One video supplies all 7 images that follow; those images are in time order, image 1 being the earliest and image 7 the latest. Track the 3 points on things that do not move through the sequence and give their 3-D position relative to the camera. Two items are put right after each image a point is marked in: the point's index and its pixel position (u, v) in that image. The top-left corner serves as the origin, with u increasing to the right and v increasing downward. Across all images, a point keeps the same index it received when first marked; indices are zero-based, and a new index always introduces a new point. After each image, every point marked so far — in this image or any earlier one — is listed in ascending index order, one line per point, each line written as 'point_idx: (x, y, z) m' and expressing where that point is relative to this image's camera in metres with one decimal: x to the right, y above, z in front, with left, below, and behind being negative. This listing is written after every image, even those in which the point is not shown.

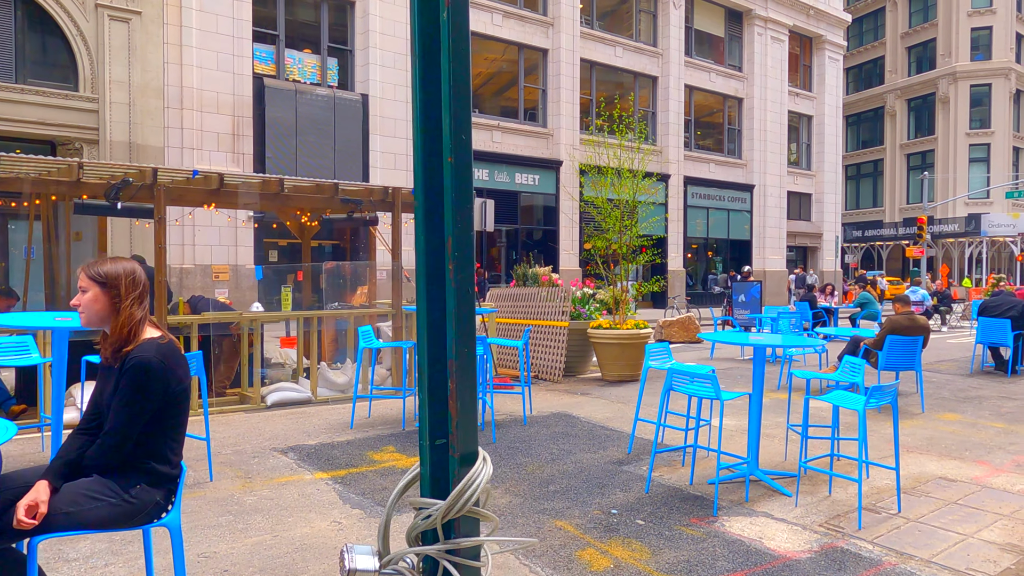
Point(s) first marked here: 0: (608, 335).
0: (+1.2, -0.6, +9.7) m
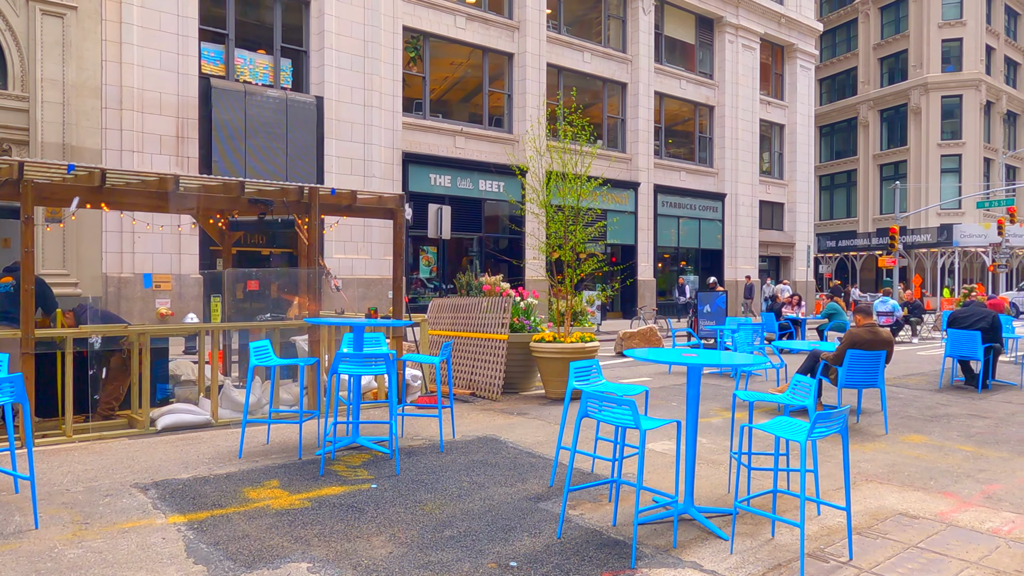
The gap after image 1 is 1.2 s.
0: (+0.4, -0.7, +8.9) m
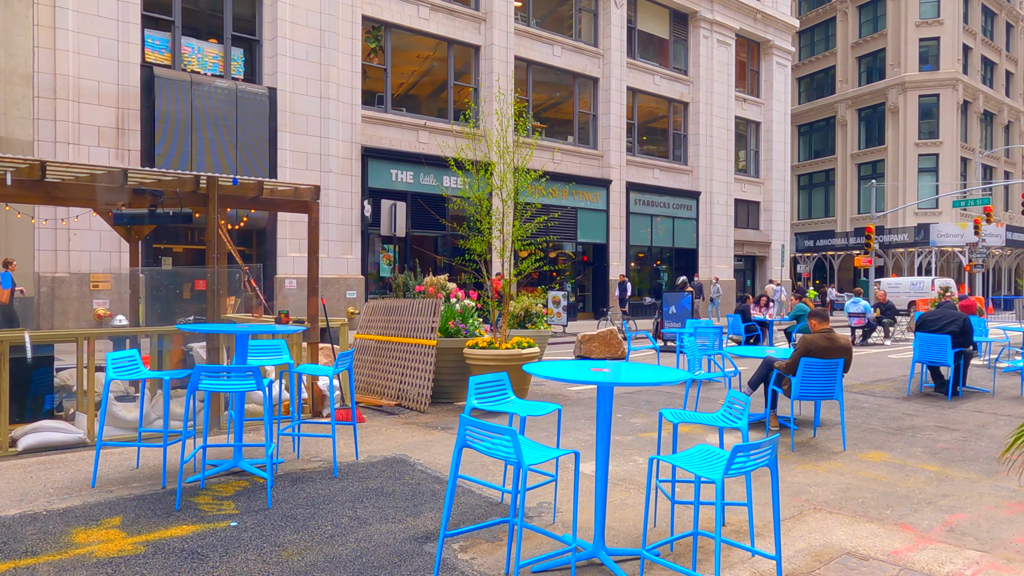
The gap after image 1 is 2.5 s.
0: (-0.3, -0.7, +8.2) m
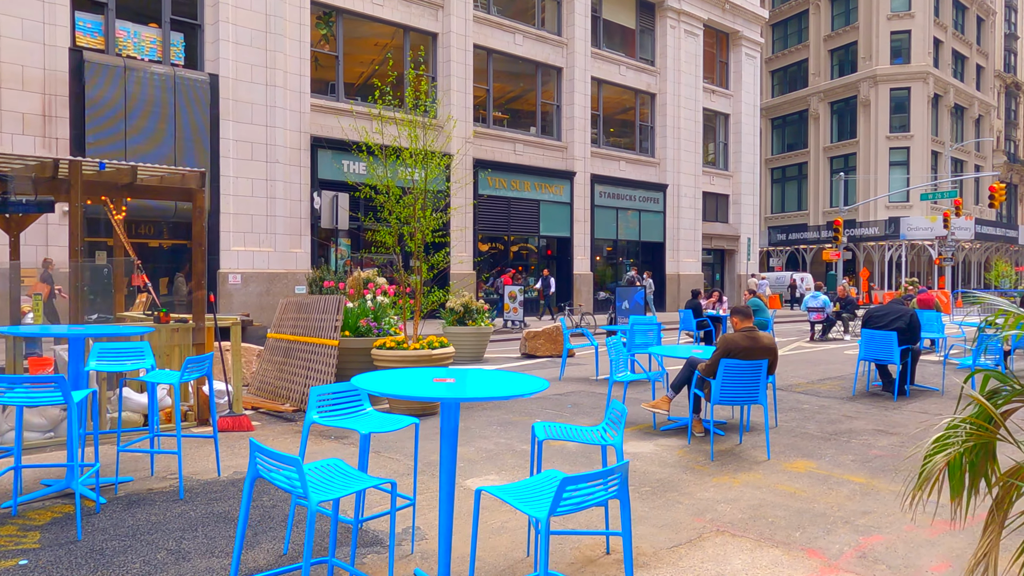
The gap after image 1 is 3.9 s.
0: (-1.2, -0.7, +7.5) m
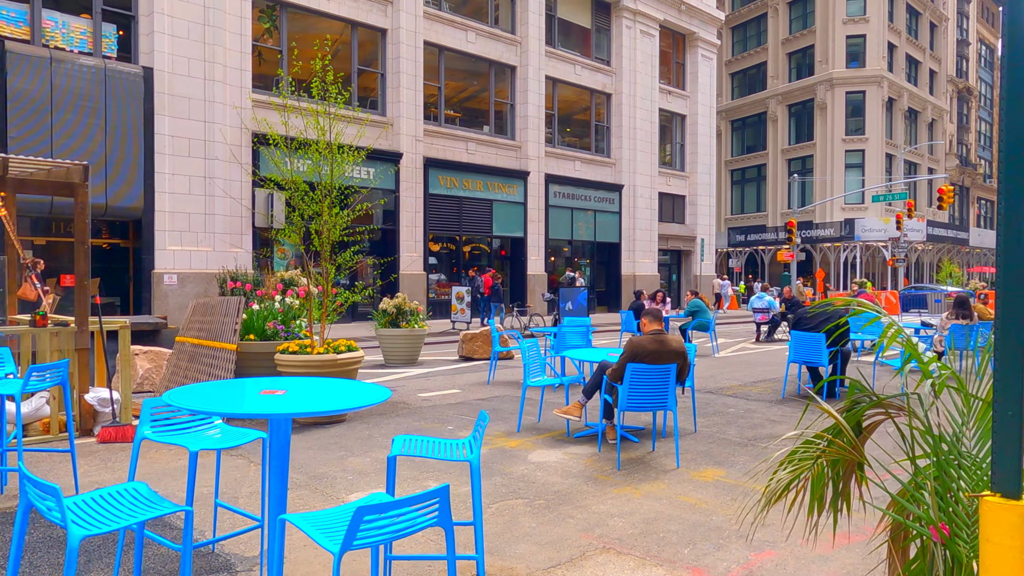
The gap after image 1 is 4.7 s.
0: (-2.0, -0.7, +7.1) m
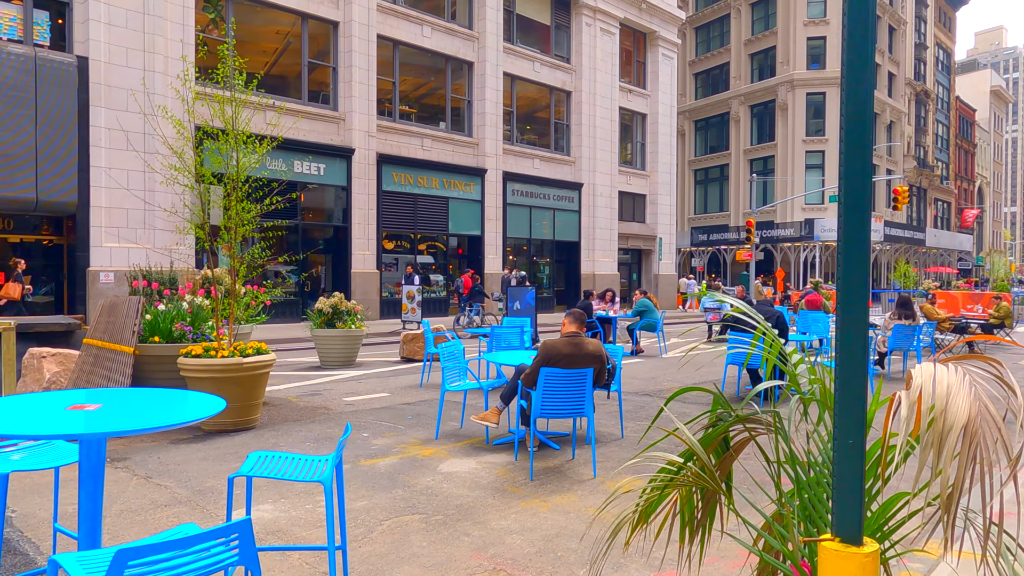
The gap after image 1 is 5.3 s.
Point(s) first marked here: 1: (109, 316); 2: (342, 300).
0: (-2.7, -0.7, +6.7) m
1: (-3.9, -0.3, +7.4) m
2: (-2.7, -0.2, +12.0) m
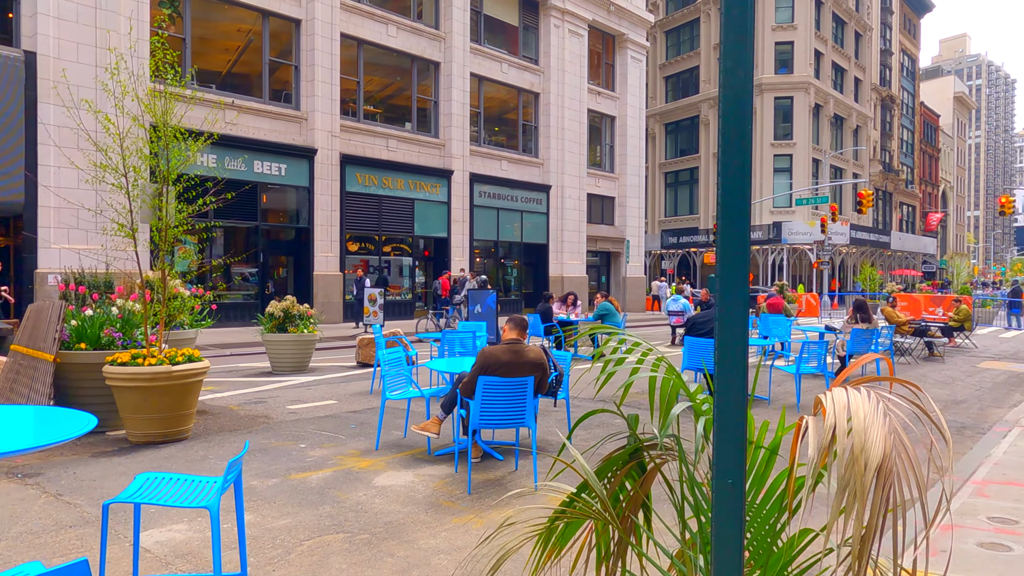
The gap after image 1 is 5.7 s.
0: (-3.2, -0.7, +6.4) m
1: (-4.4, -0.3, +7.0) m
2: (-3.3, -0.2, +11.7) m
